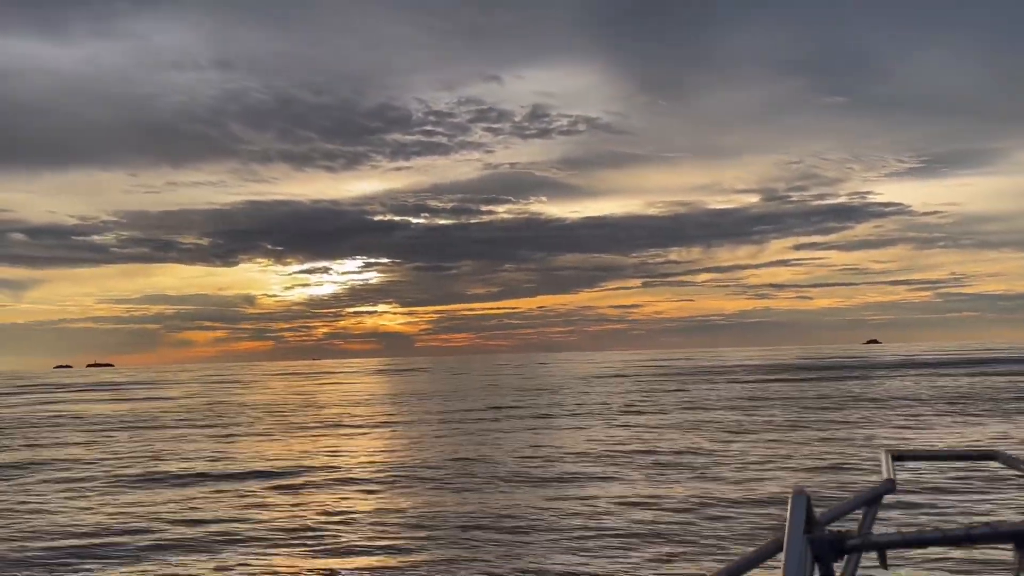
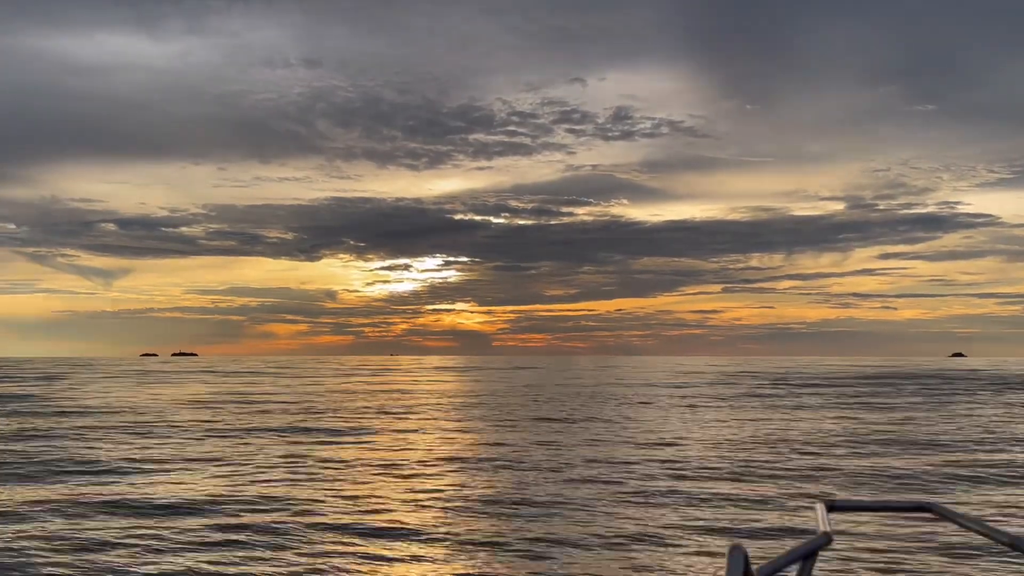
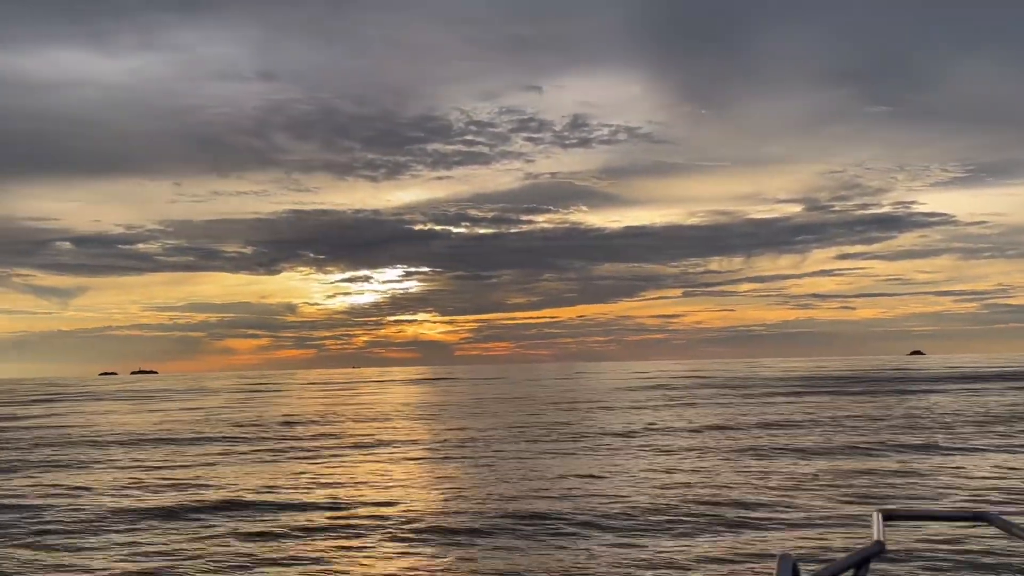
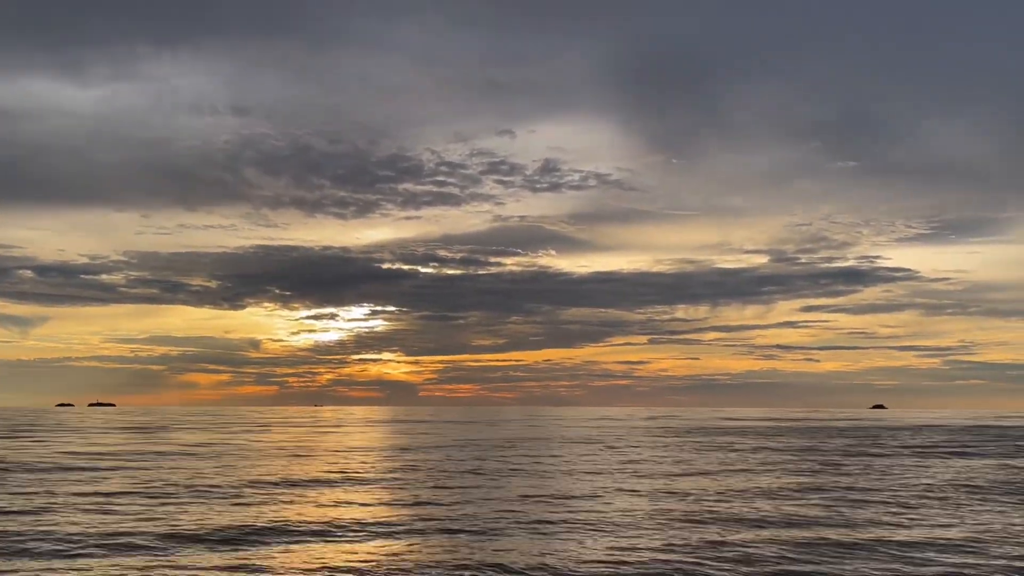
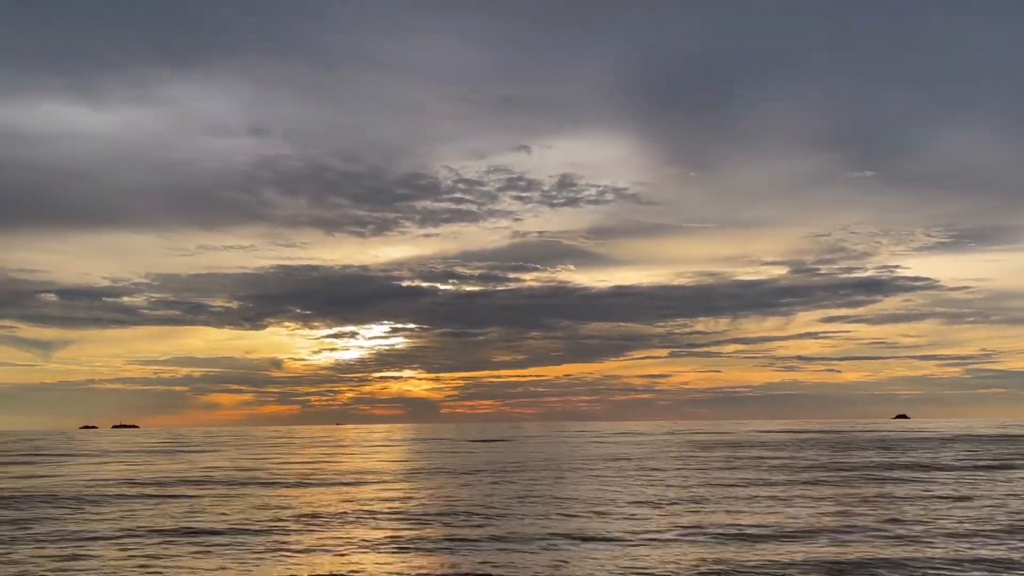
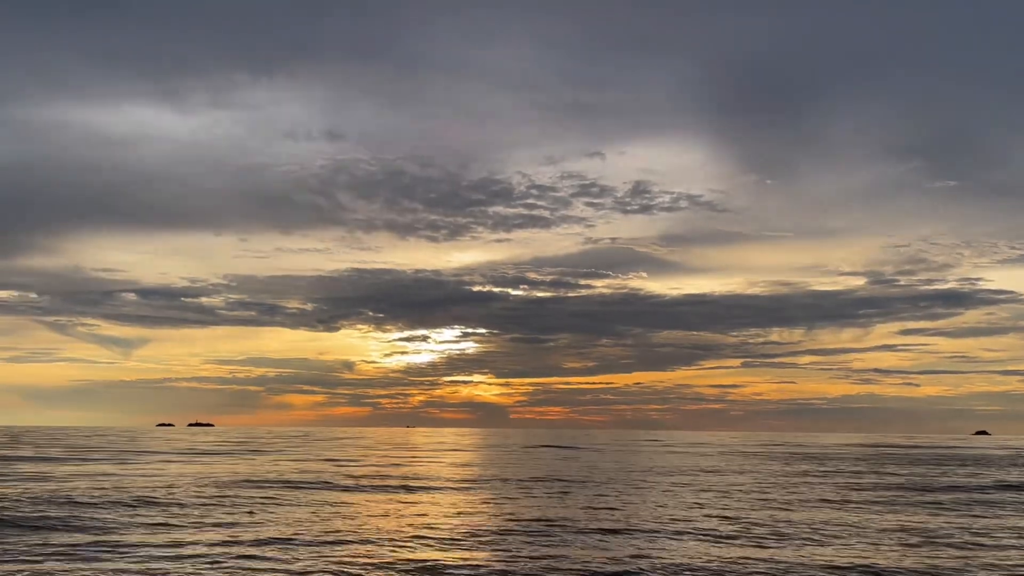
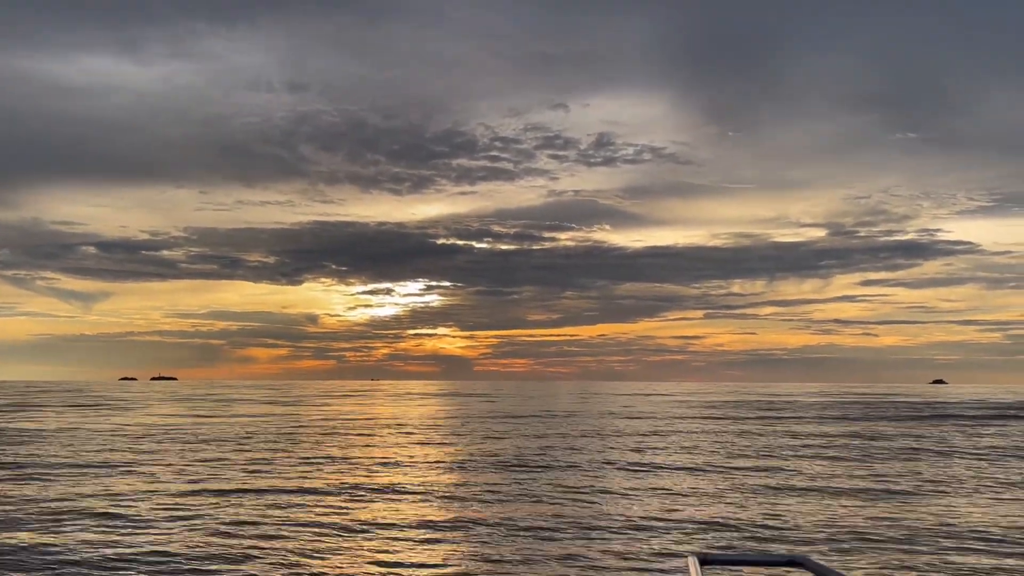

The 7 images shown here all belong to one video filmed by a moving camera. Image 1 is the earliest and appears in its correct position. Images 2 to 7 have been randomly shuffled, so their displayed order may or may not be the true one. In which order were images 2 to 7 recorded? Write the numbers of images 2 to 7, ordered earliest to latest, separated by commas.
3, 2, 7, 4, 5, 6
